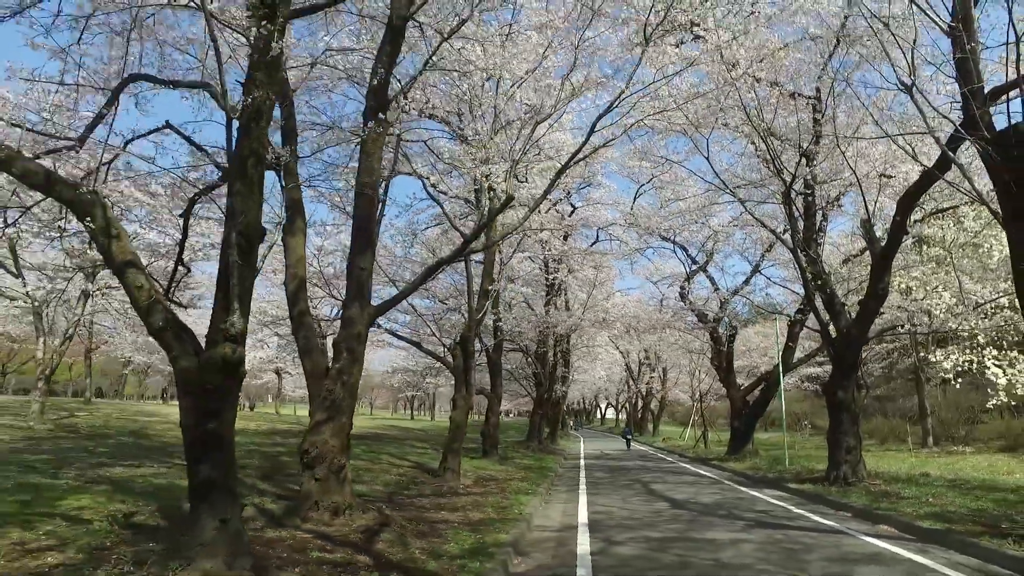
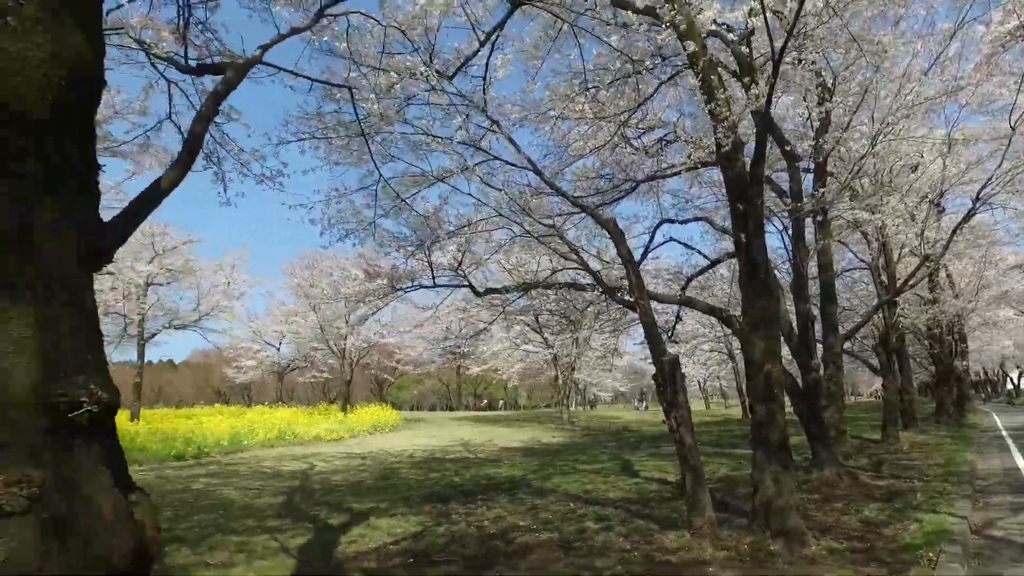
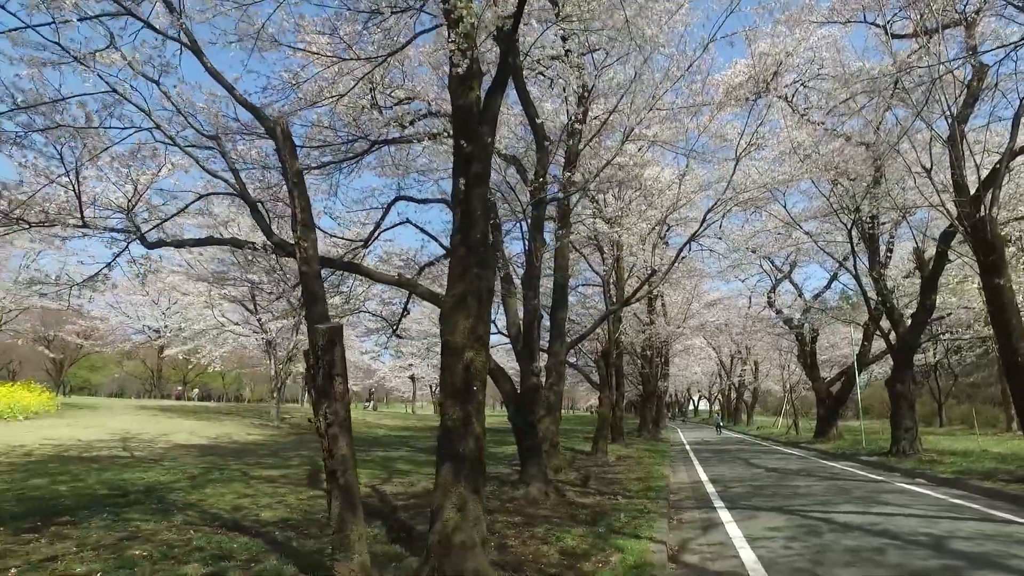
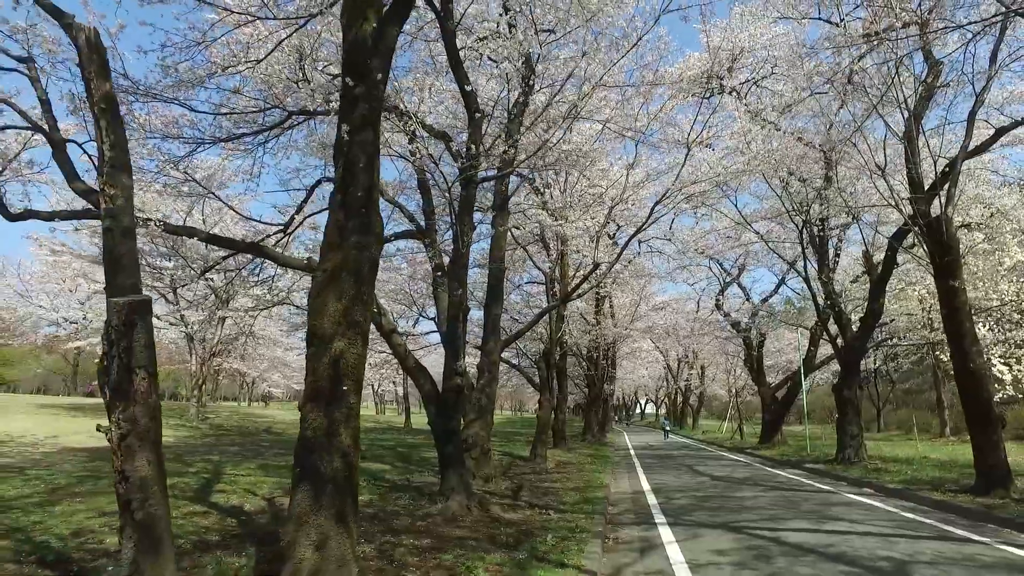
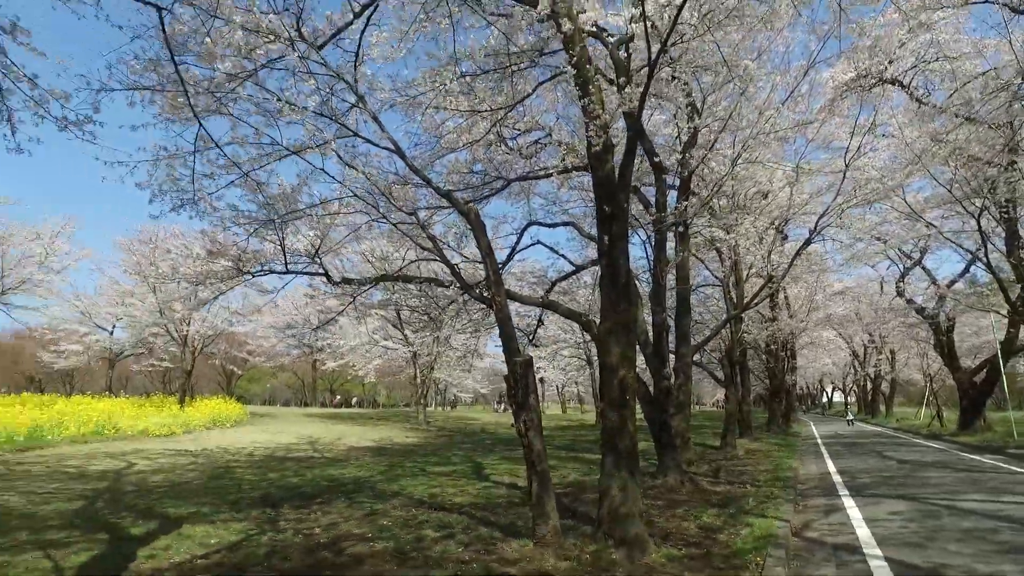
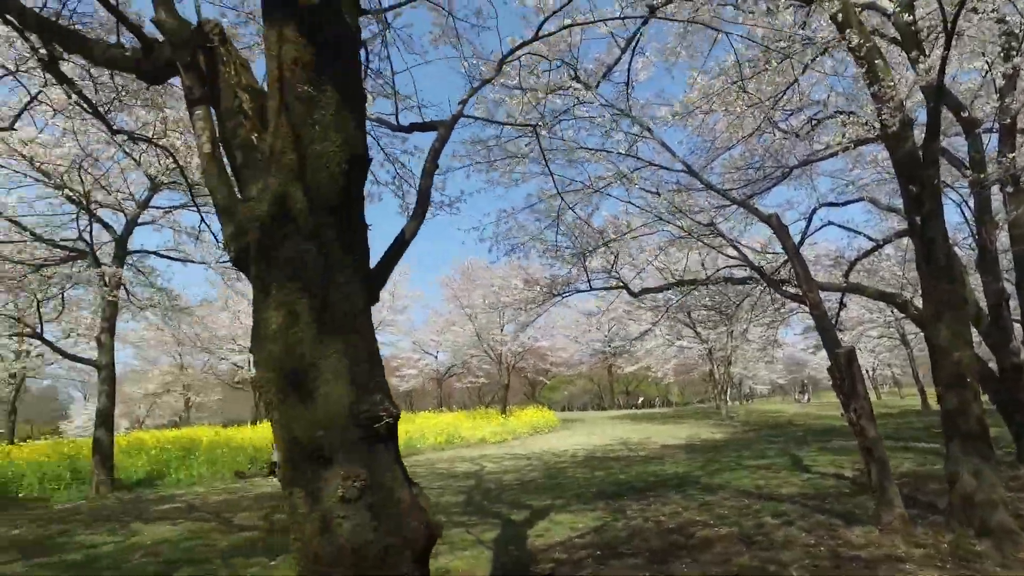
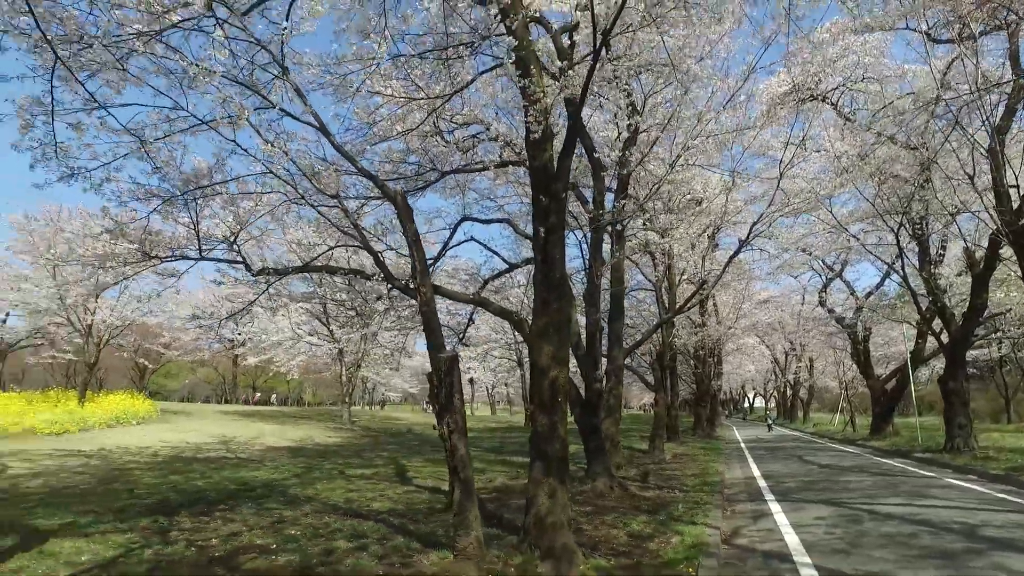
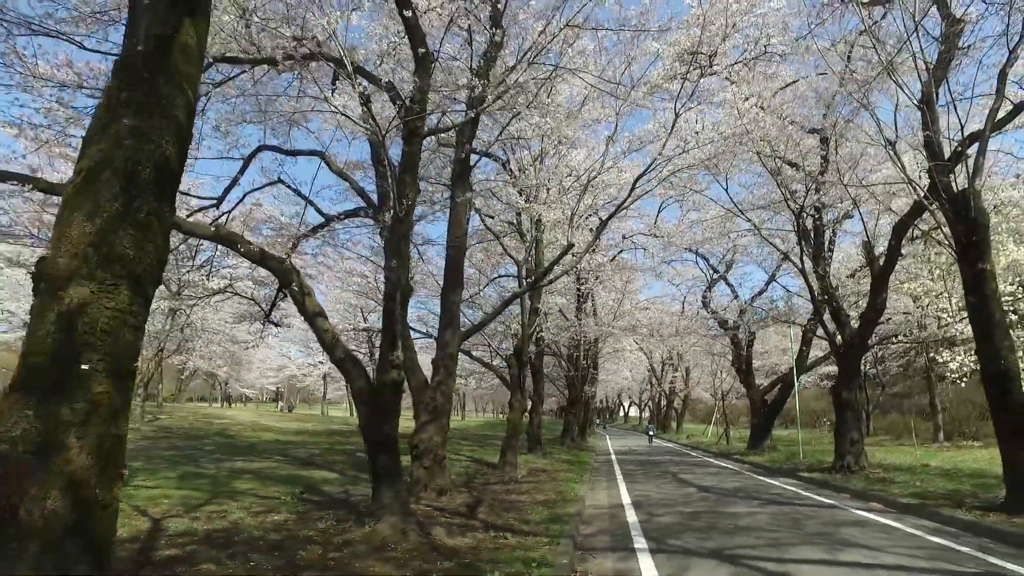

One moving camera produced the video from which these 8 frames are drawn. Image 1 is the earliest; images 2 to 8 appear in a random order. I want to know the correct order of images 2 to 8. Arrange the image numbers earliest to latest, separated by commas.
8, 4, 3, 7, 5, 2, 6
